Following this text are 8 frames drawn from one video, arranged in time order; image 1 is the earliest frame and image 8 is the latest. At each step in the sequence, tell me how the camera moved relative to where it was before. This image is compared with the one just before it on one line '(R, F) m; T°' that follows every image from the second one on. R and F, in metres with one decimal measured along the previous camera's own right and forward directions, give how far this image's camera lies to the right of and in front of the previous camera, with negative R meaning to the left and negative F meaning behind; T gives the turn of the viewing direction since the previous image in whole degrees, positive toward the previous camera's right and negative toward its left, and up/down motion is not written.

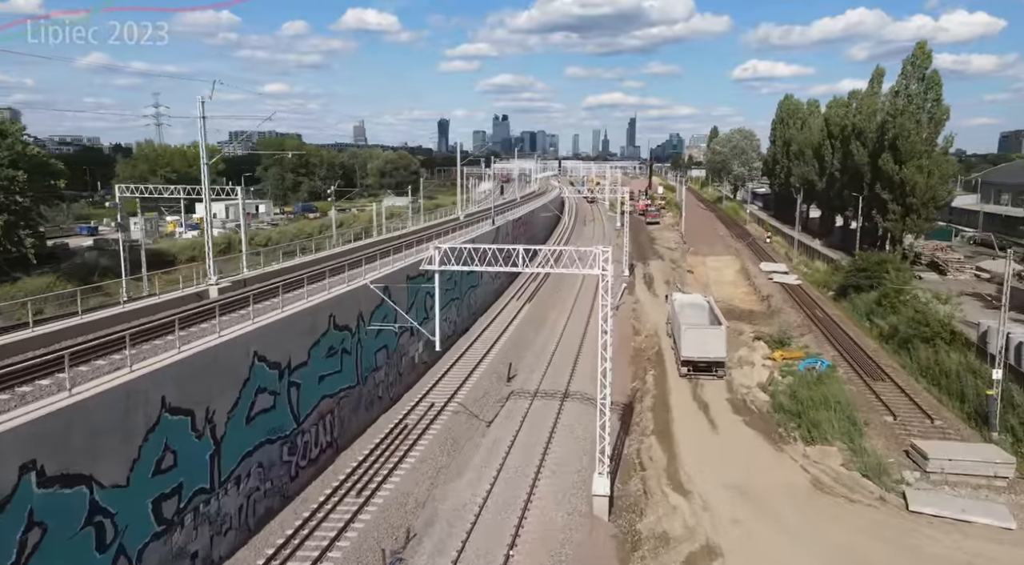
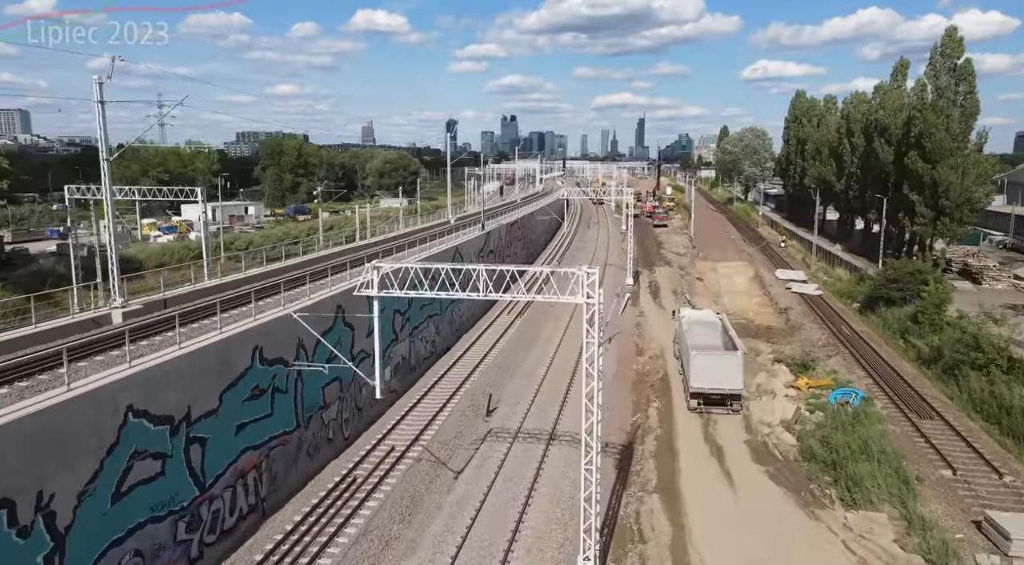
(+1.0, +4.1) m; -1°
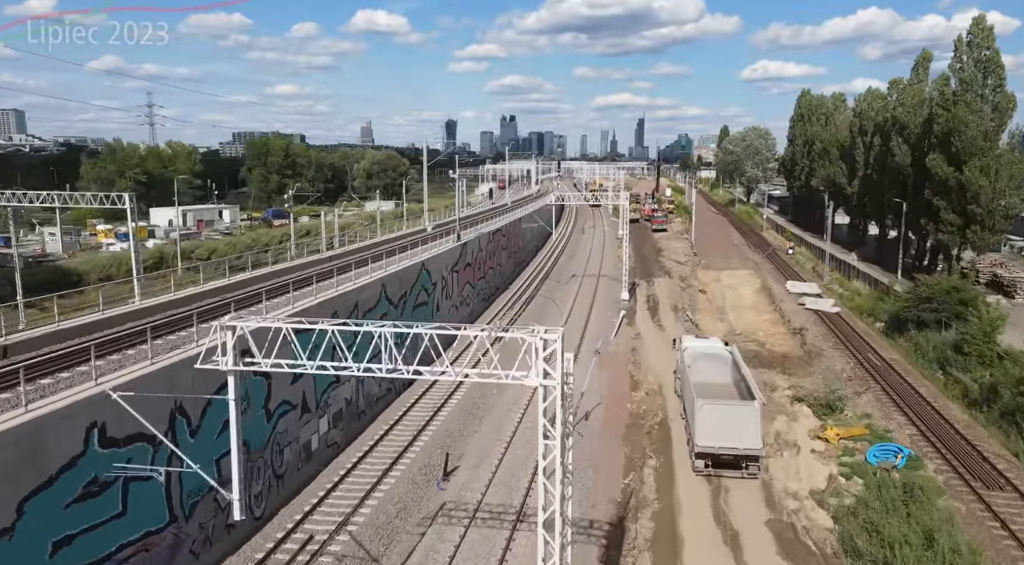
(+1.1, +4.8) m; 0°
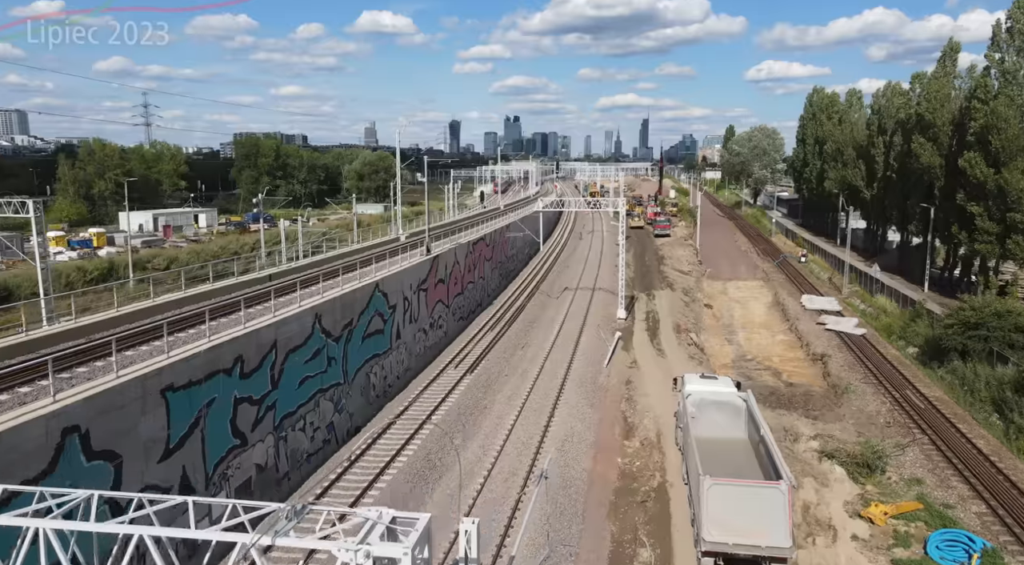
(+1.2, +4.8) m; 0°
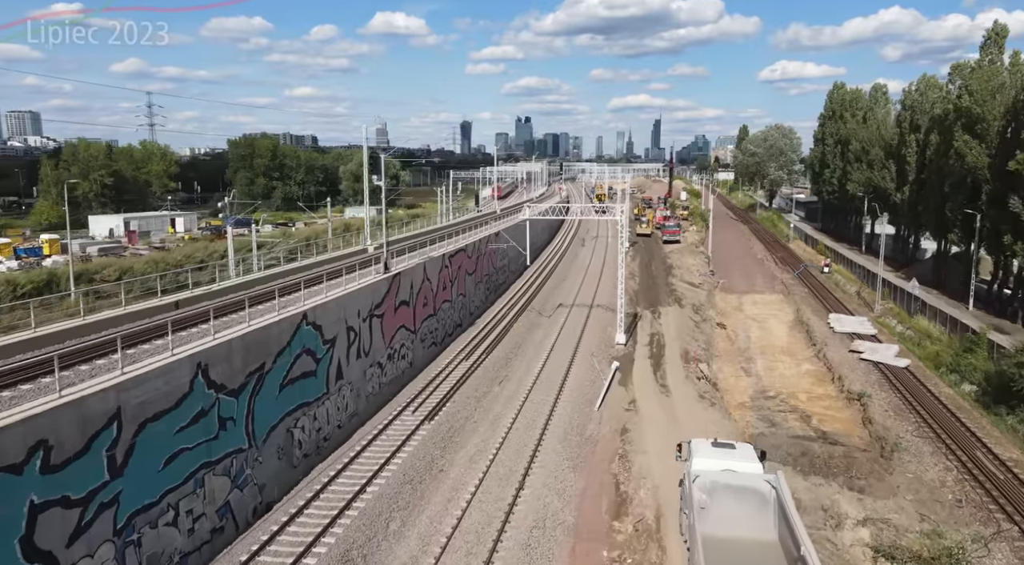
(+1.4, +5.3) m; -1°
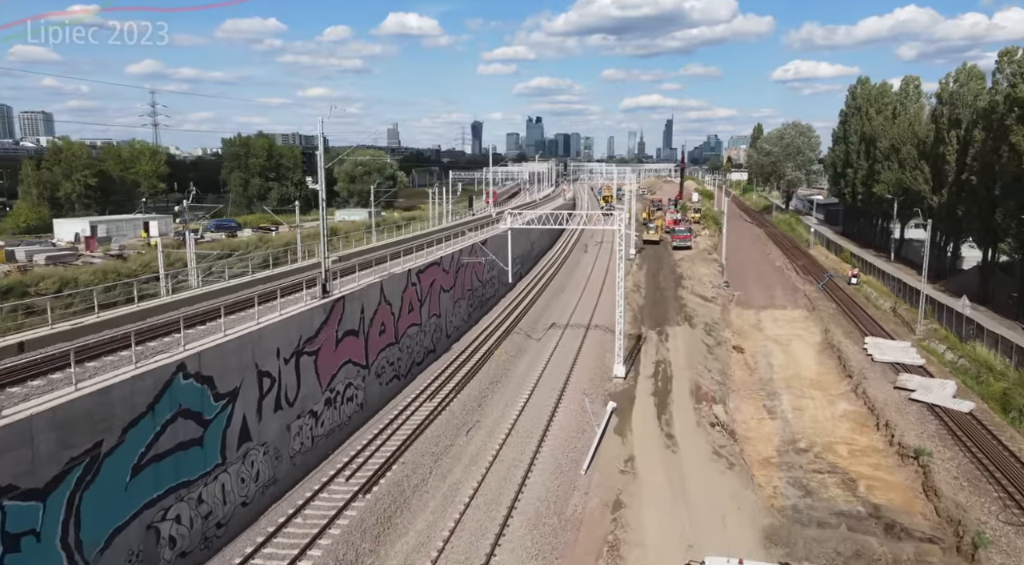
(+1.3, +5.4) m; -1°
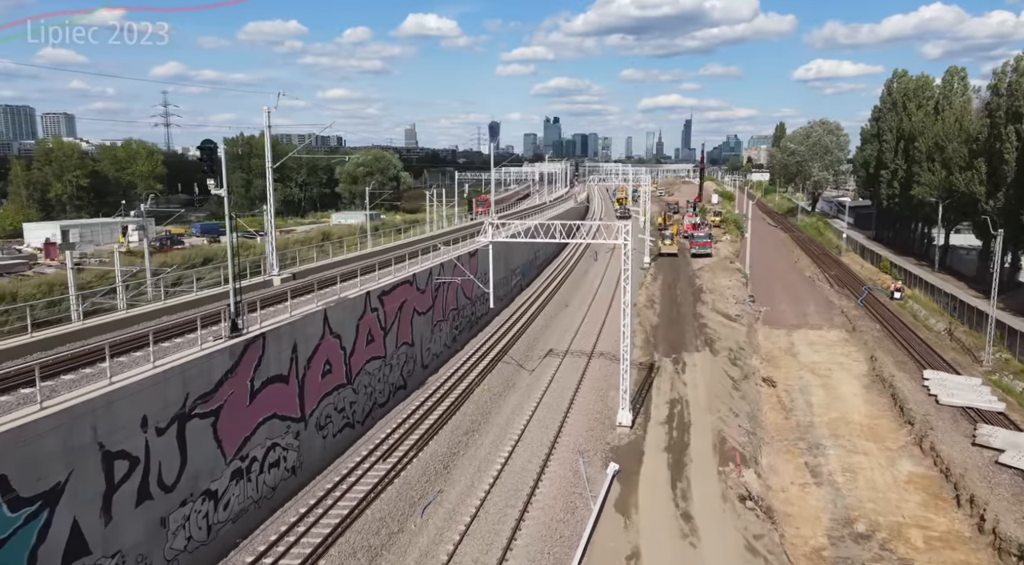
(+1.2, +5.4) m; -1°
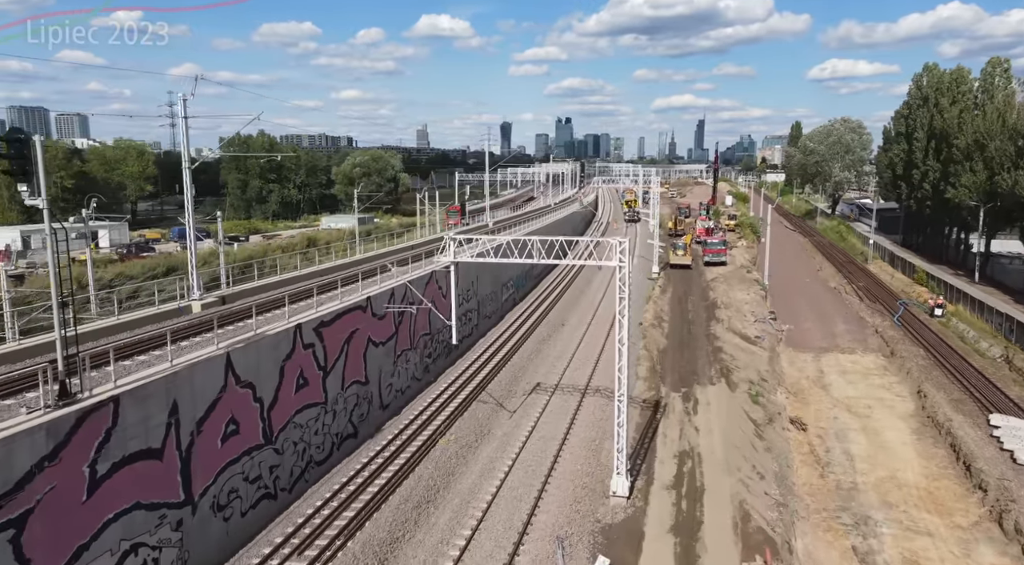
(+1.2, +4.9) m; -1°
